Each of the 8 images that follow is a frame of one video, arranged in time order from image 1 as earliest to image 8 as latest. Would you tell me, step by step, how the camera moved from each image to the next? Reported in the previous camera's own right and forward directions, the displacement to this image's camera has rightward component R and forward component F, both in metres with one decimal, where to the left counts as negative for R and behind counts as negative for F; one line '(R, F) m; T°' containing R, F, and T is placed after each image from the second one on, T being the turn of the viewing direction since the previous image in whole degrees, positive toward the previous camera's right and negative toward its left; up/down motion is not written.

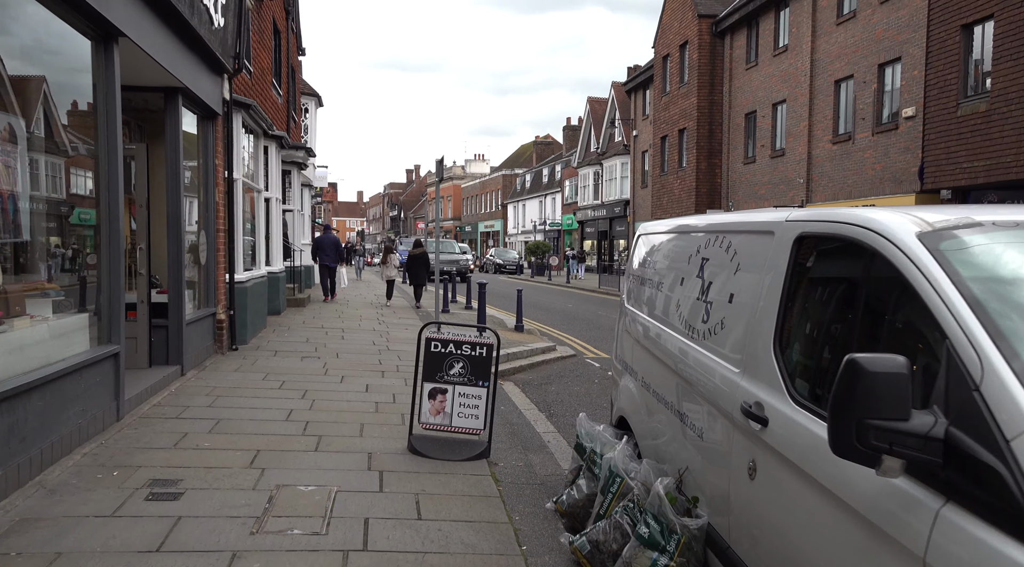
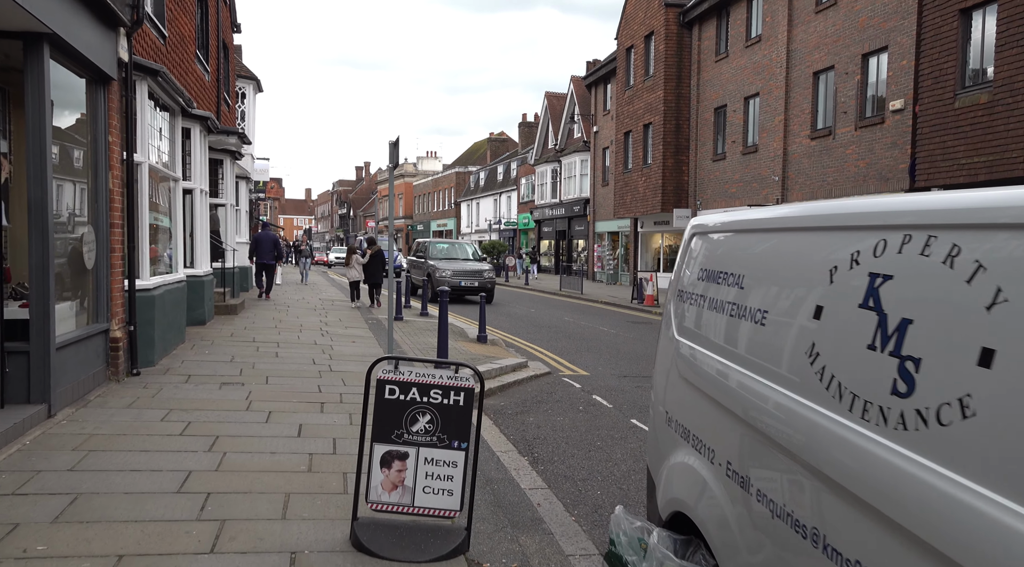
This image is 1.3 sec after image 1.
(-0.2, +1.7) m; +4°
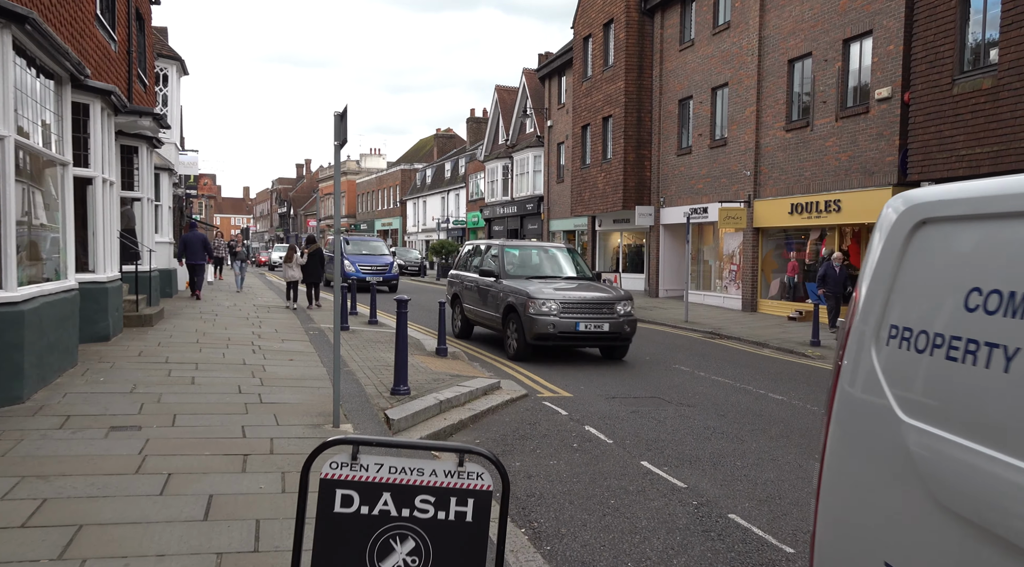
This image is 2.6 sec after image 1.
(-0.3, +1.7) m; +4°
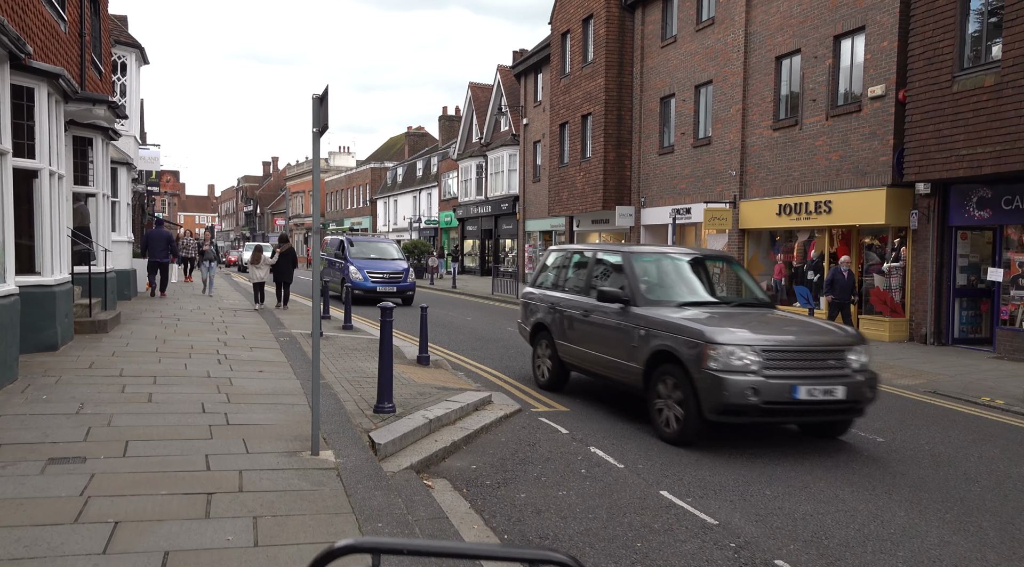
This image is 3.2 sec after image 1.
(-0.3, +0.8) m; +2°
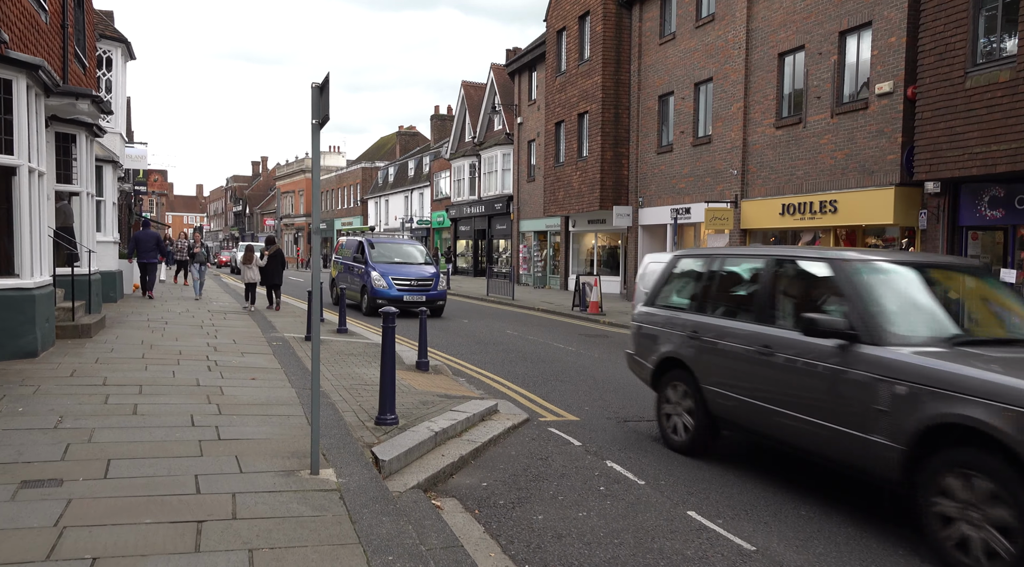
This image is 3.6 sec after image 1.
(-0.2, +0.4) m; +1°
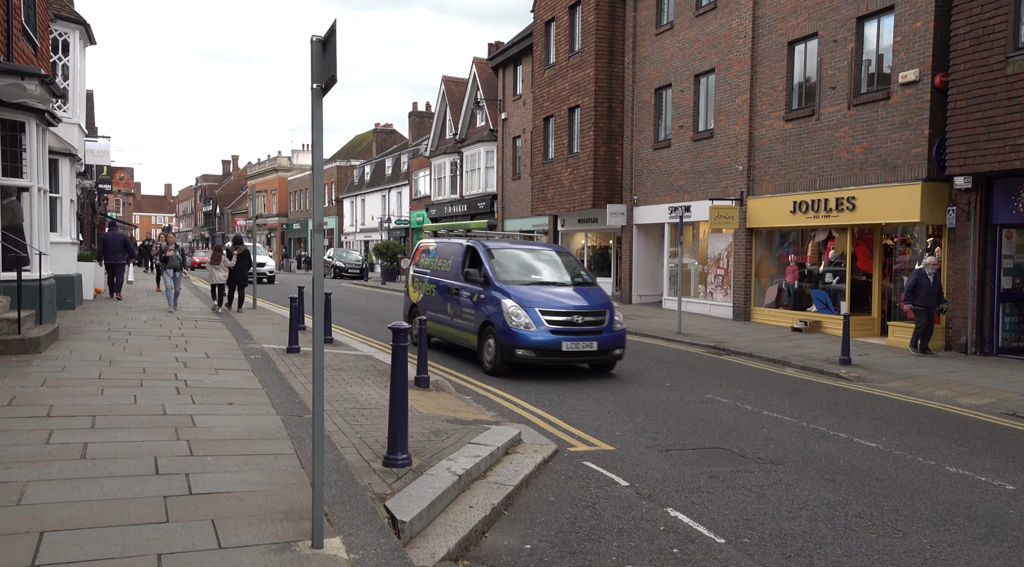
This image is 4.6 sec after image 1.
(-0.5, +1.2) m; +2°
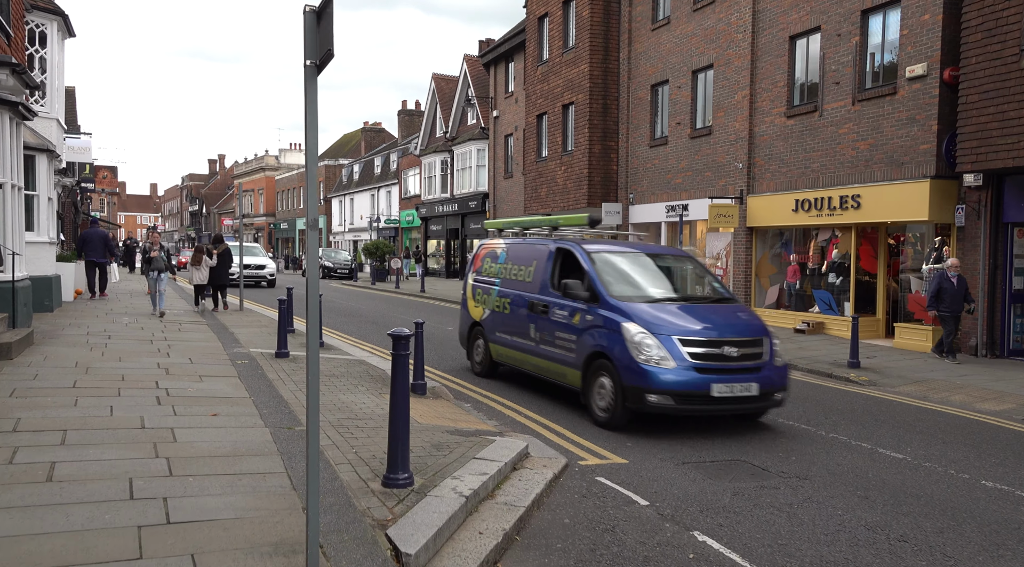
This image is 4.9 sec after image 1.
(-0.1, +0.5) m; +1°
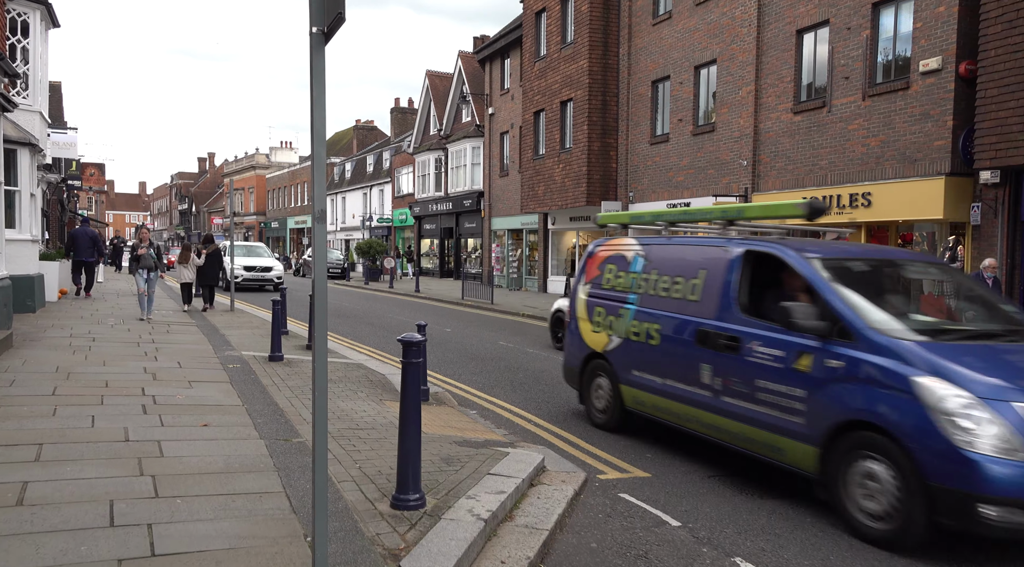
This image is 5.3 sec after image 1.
(-0.2, +0.5) m; +1°
